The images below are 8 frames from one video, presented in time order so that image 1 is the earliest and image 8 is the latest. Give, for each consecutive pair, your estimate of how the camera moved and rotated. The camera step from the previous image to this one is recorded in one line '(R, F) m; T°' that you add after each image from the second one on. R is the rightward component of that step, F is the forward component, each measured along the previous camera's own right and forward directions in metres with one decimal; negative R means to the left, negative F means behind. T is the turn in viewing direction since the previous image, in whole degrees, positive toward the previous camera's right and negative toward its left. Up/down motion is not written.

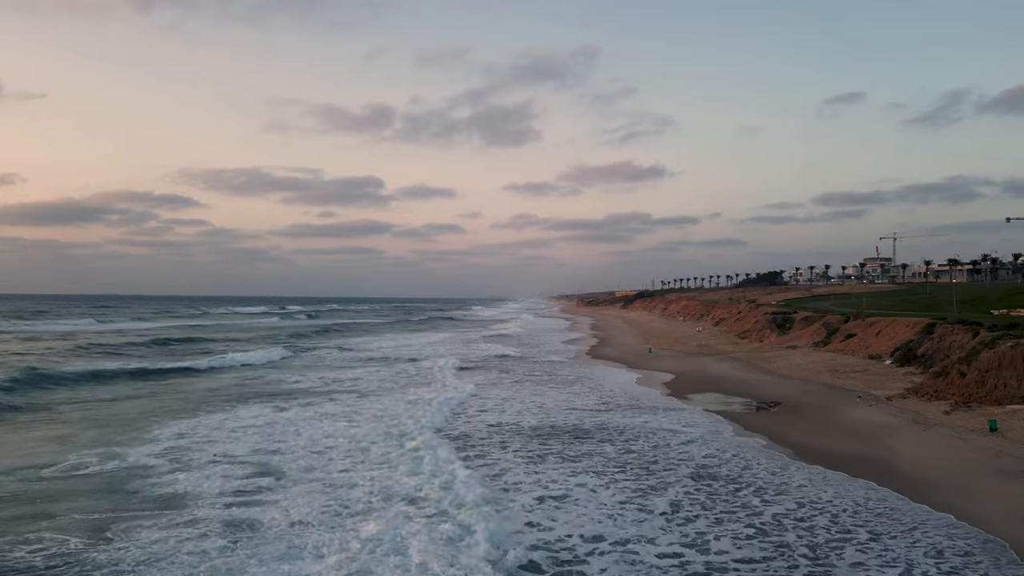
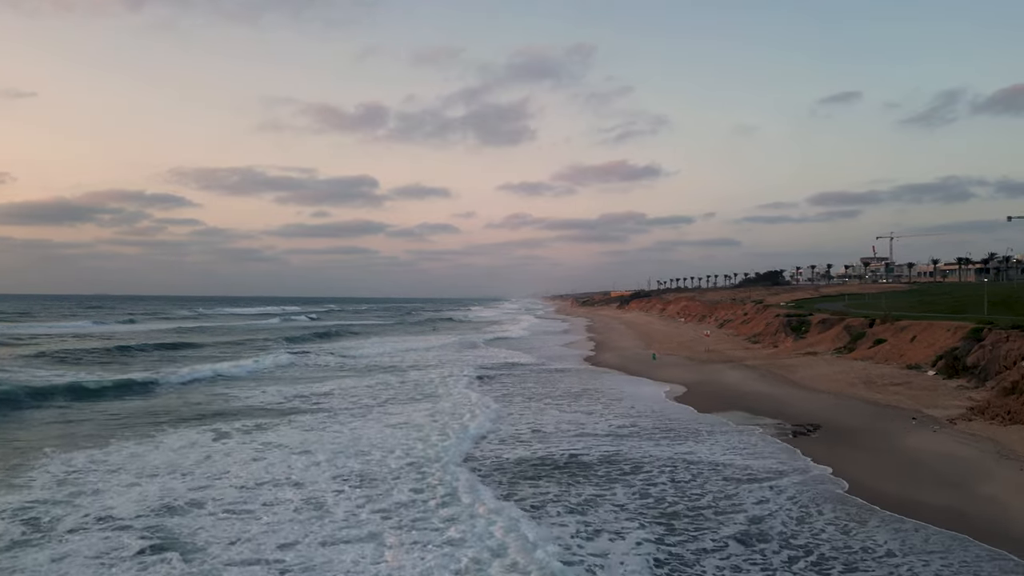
(+0.1, +2.5) m; 0°
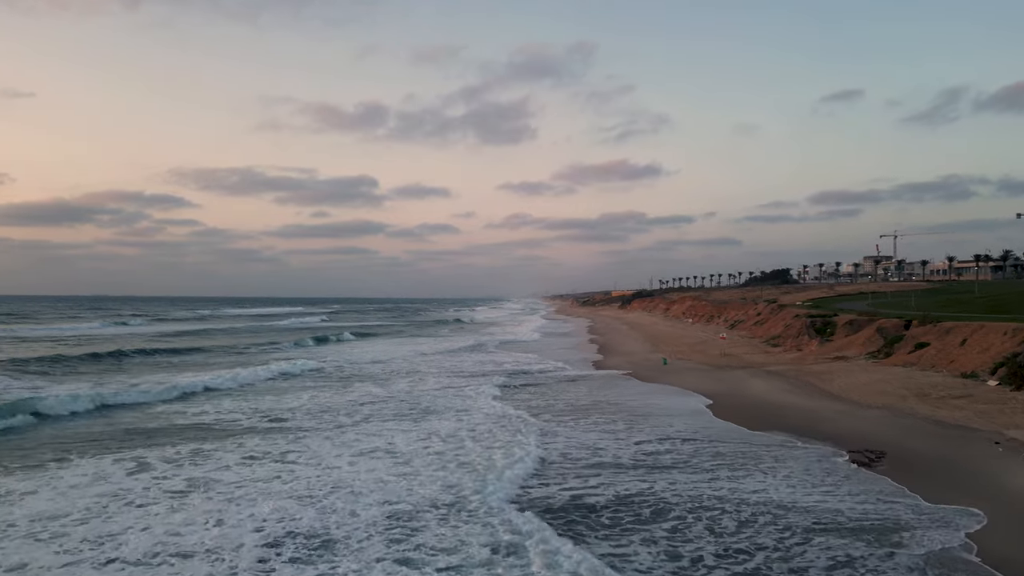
(+0.1, +2.4) m; 0°
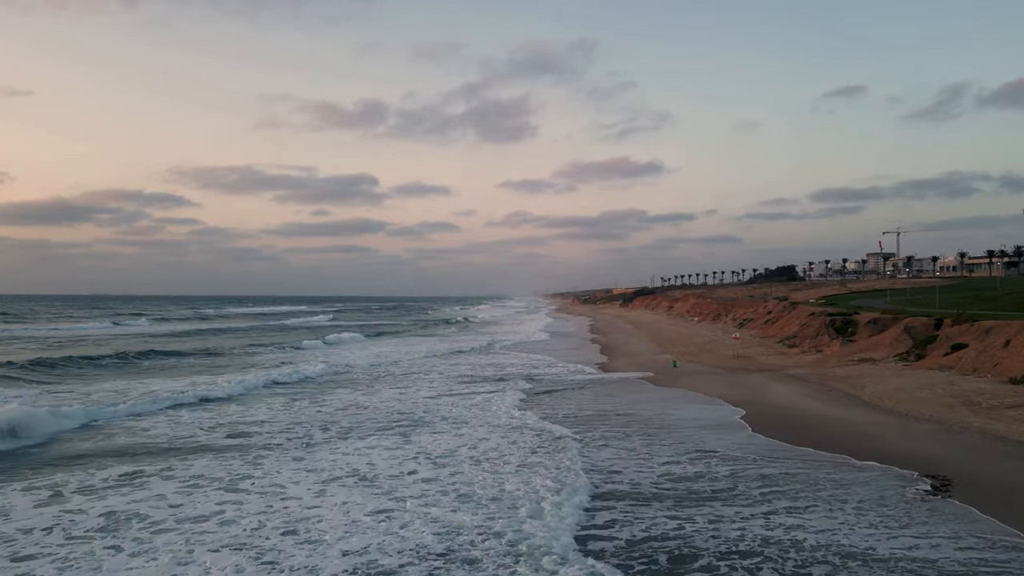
(+0.1, +1.7) m; 0°
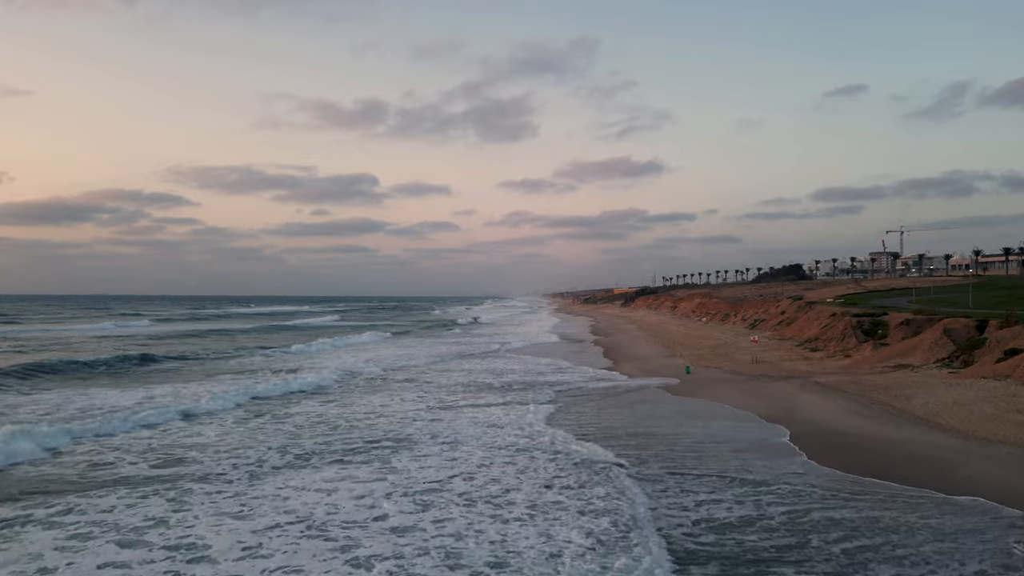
(+0.1, +2.0) m; 0°
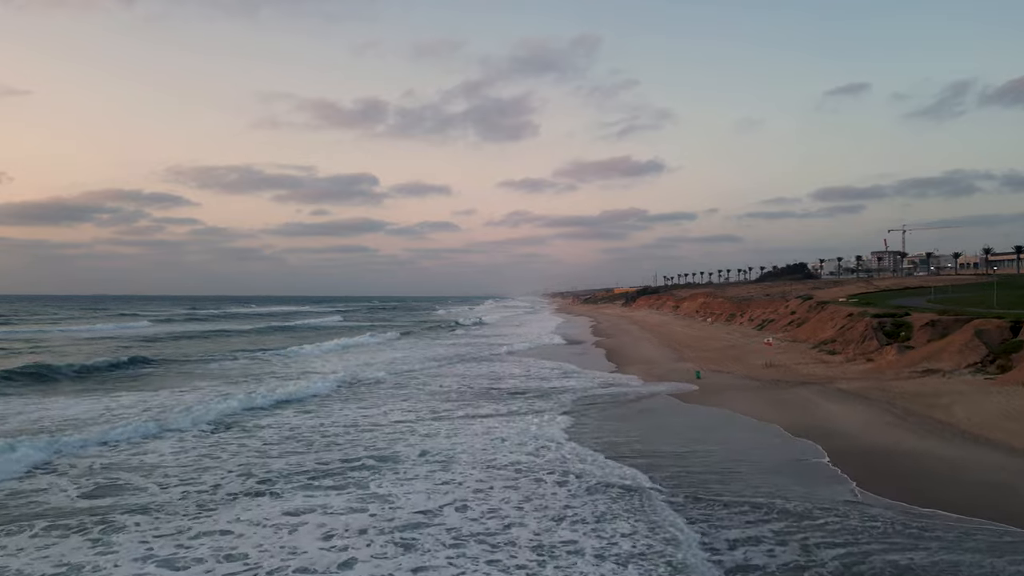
(+0.1, +1.3) m; 0°
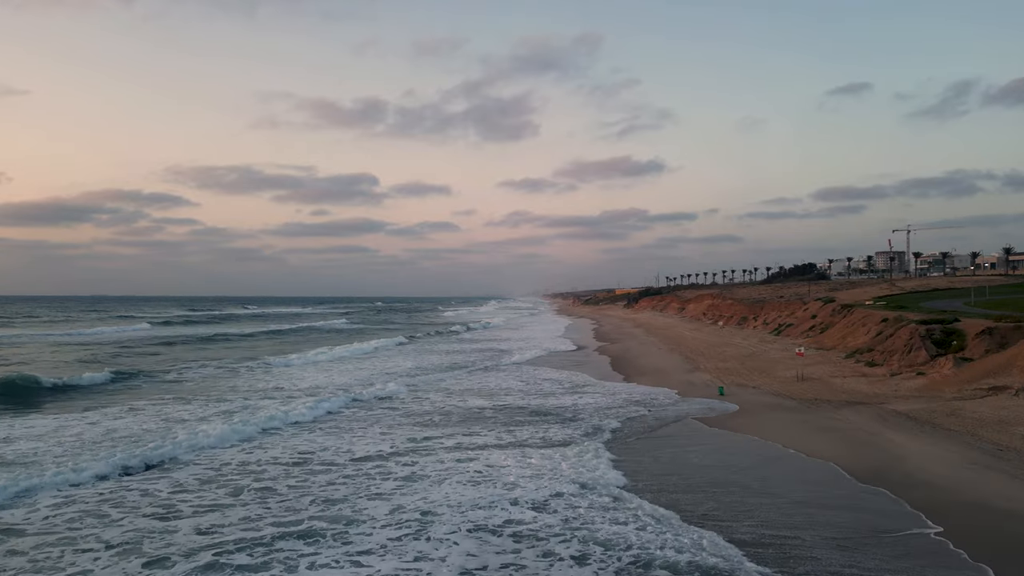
(+0.1, +2.5) m; 0°
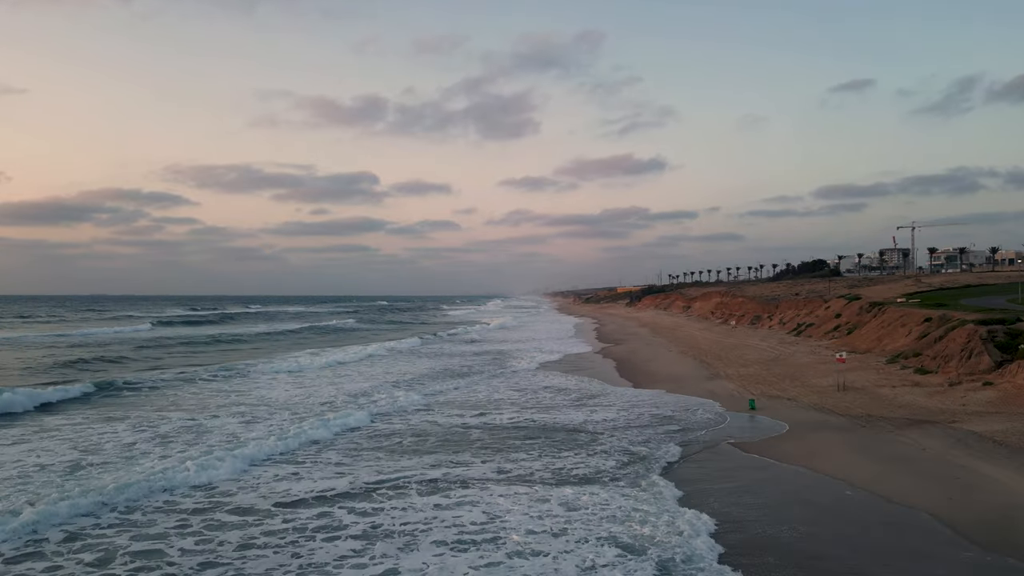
(+0.1, +2.5) m; 0°
